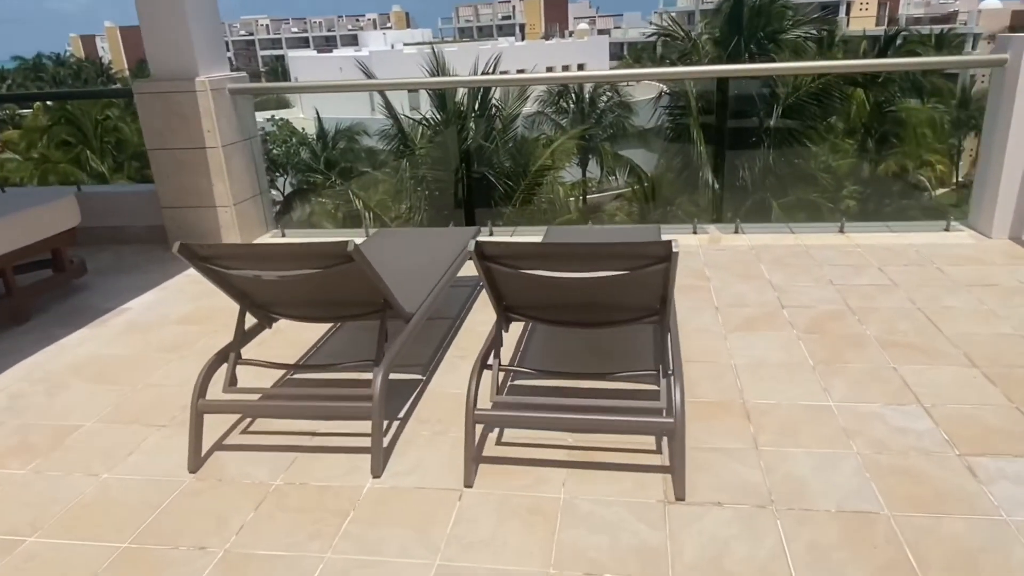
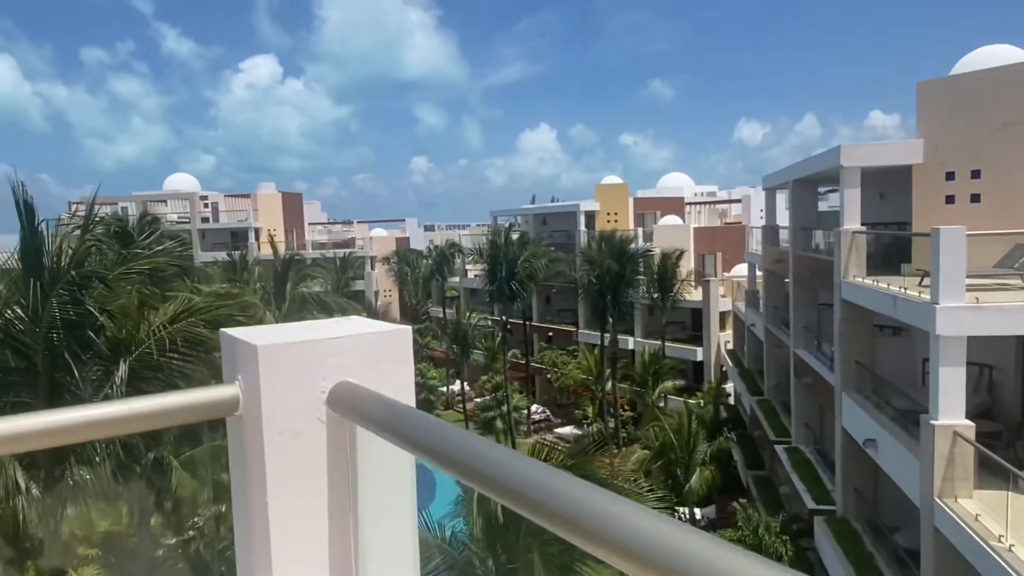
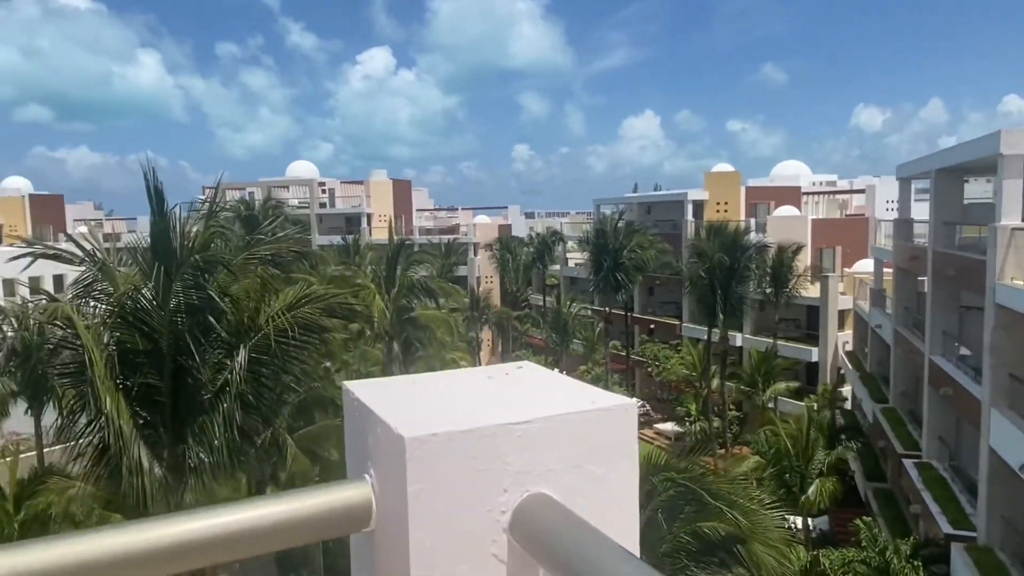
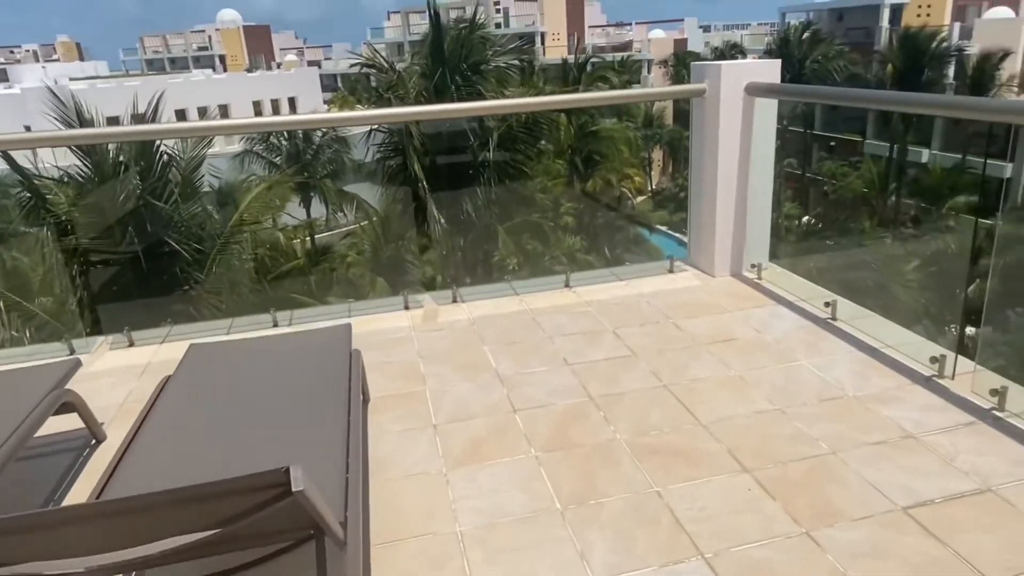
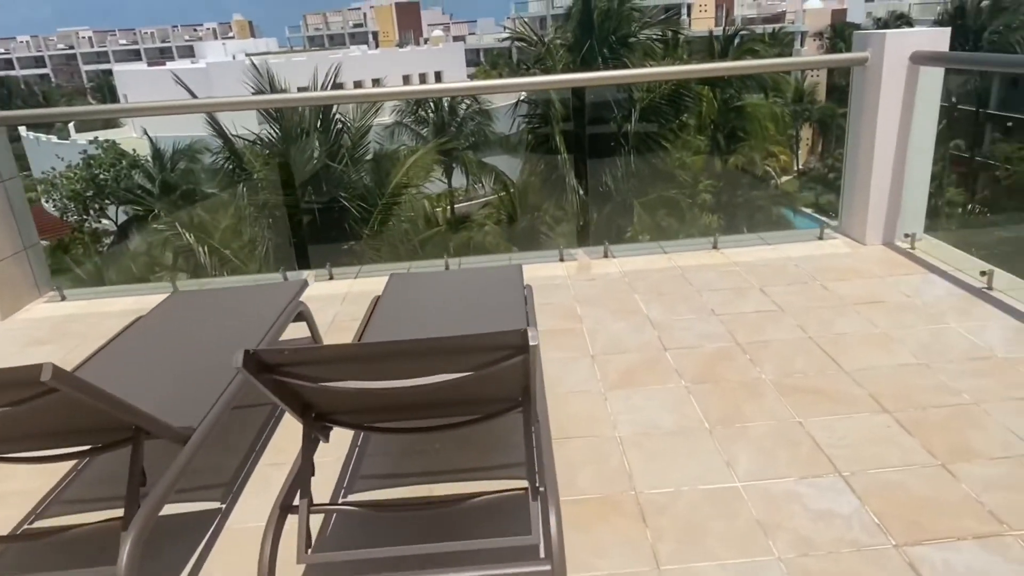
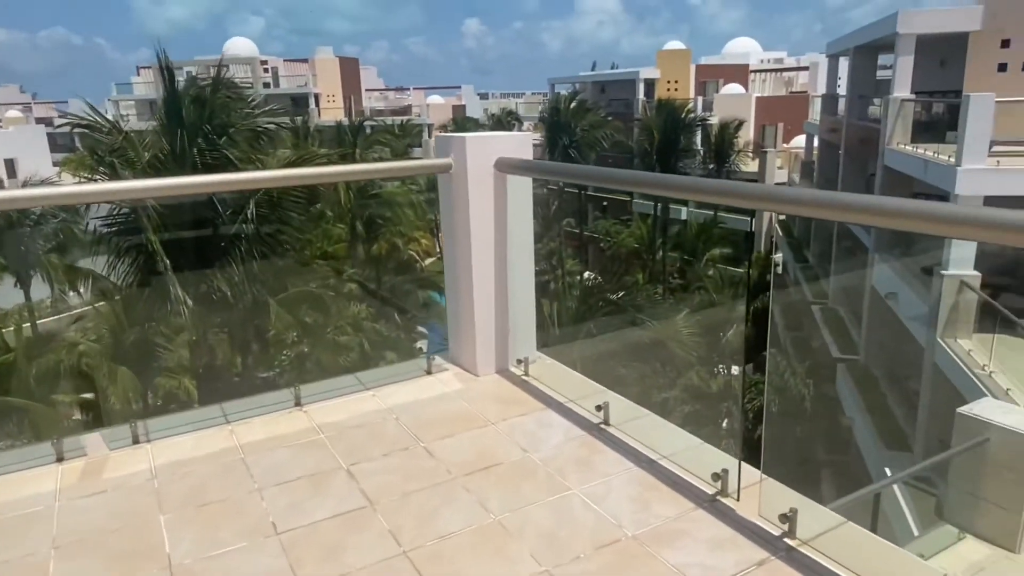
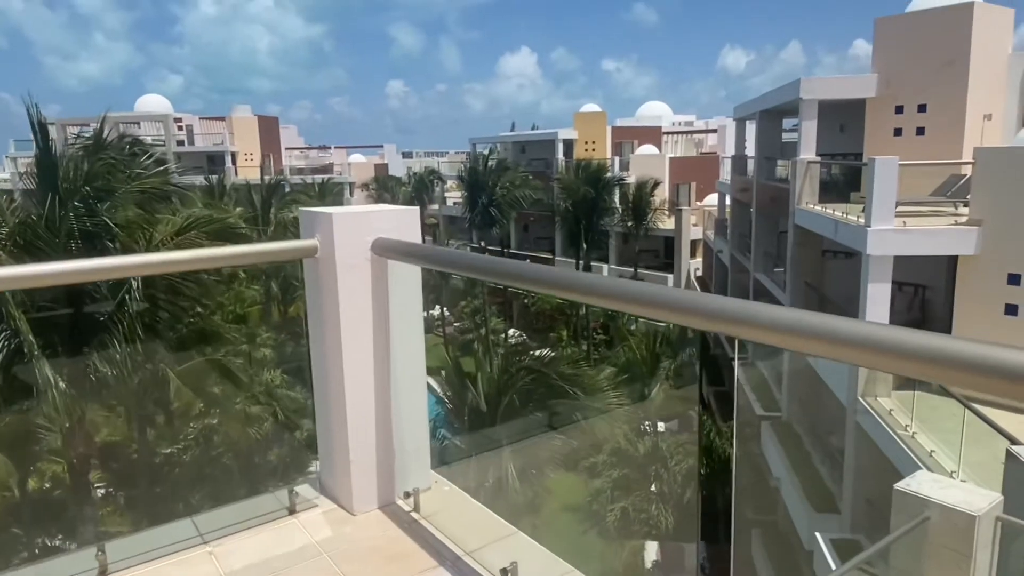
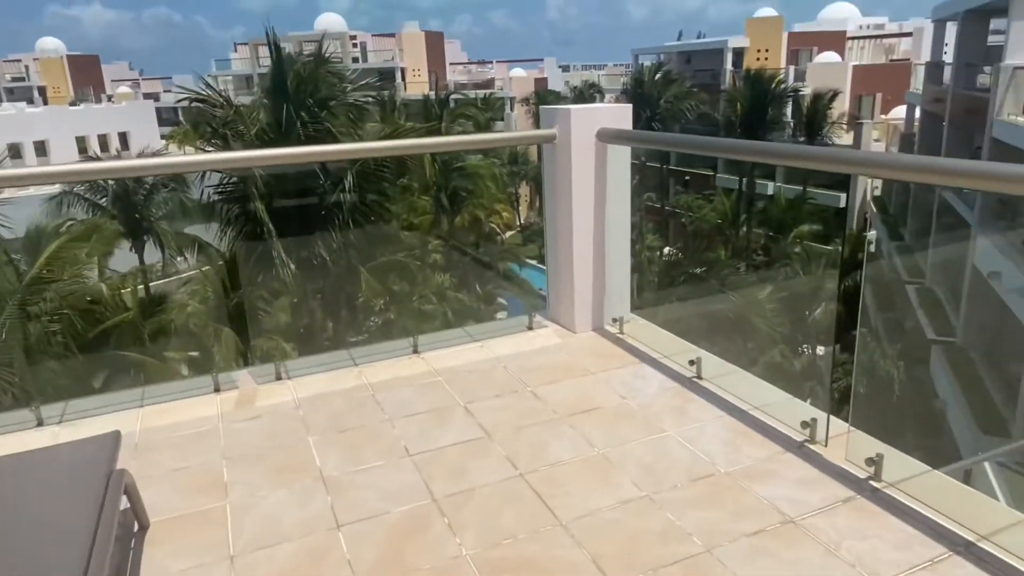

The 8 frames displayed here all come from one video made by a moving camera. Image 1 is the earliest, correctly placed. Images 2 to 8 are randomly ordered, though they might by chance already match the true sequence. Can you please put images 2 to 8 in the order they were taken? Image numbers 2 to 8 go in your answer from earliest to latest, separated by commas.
5, 4, 8, 6, 7, 2, 3
